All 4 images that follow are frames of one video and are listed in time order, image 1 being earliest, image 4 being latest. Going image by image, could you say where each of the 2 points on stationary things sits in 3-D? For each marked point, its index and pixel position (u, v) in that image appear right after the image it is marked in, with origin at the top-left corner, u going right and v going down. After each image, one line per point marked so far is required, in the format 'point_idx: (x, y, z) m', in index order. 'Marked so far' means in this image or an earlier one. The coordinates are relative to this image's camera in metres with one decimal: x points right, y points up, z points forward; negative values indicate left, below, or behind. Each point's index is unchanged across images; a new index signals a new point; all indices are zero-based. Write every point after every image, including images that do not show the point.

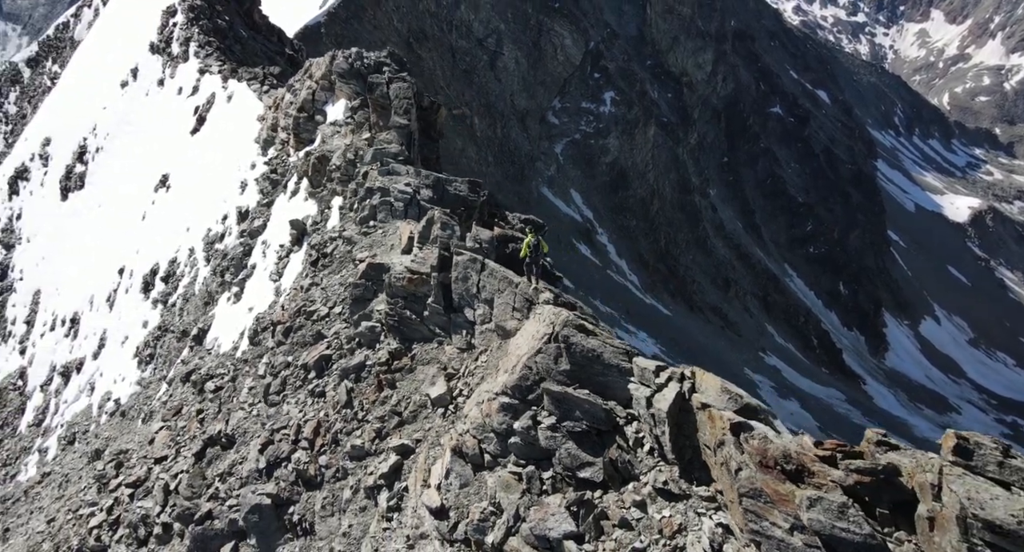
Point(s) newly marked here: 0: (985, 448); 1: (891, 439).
0: (+8.2, -3.0, +15.5) m
1: (+7.5, -3.2, +17.5) m
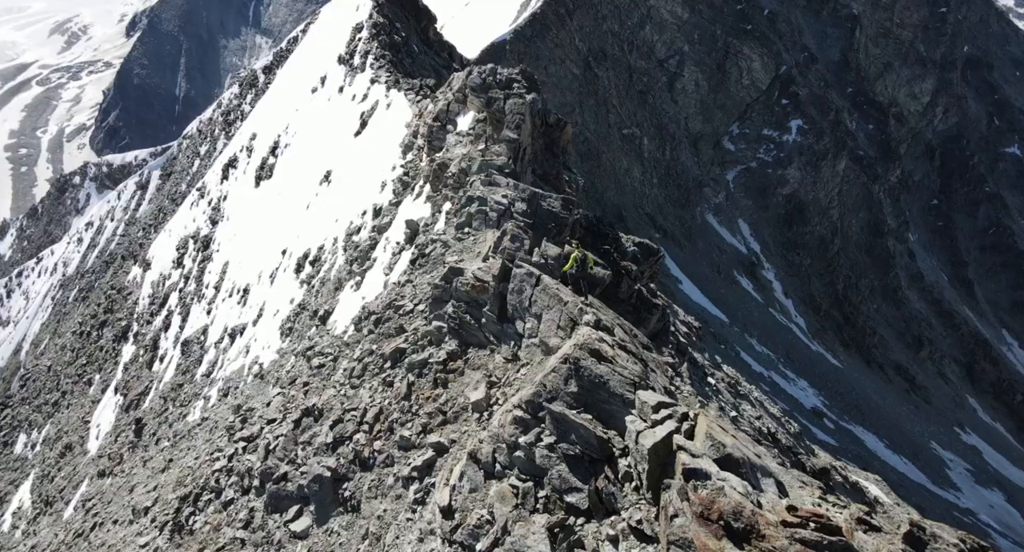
0: (+6.7, -4.2, +13.7) m
1: (+6.5, -4.3, +15.8) m
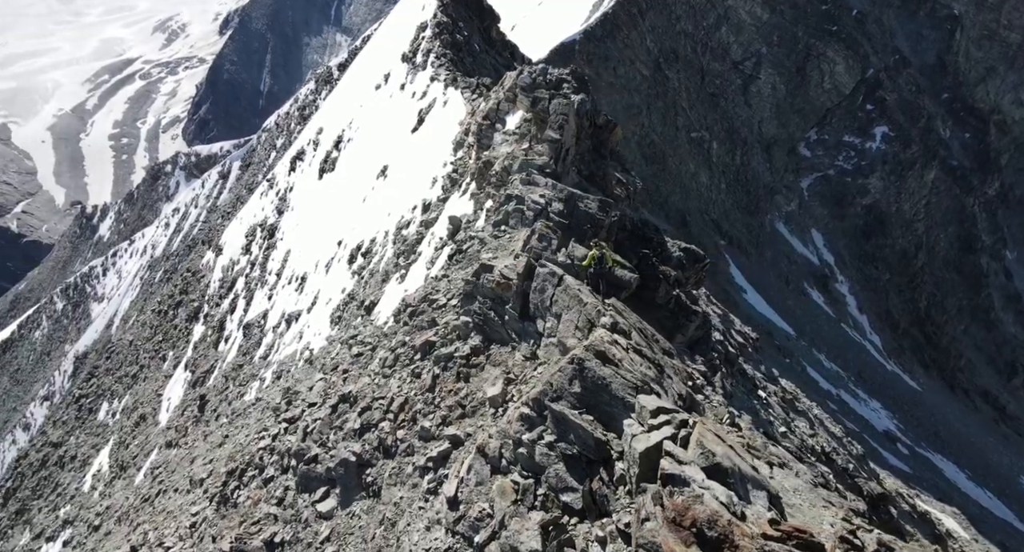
0: (+6.0, -4.4, +13.2) m
1: (+6.0, -4.6, +15.4) m
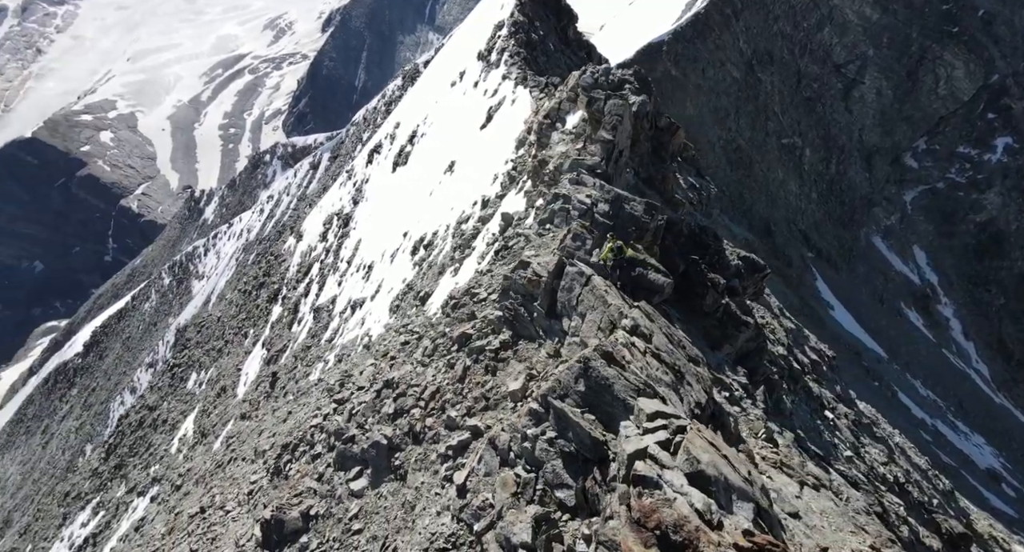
0: (+5.1, -4.5, +12.7) m
1: (+5.4, -4.8, +14.8) m
